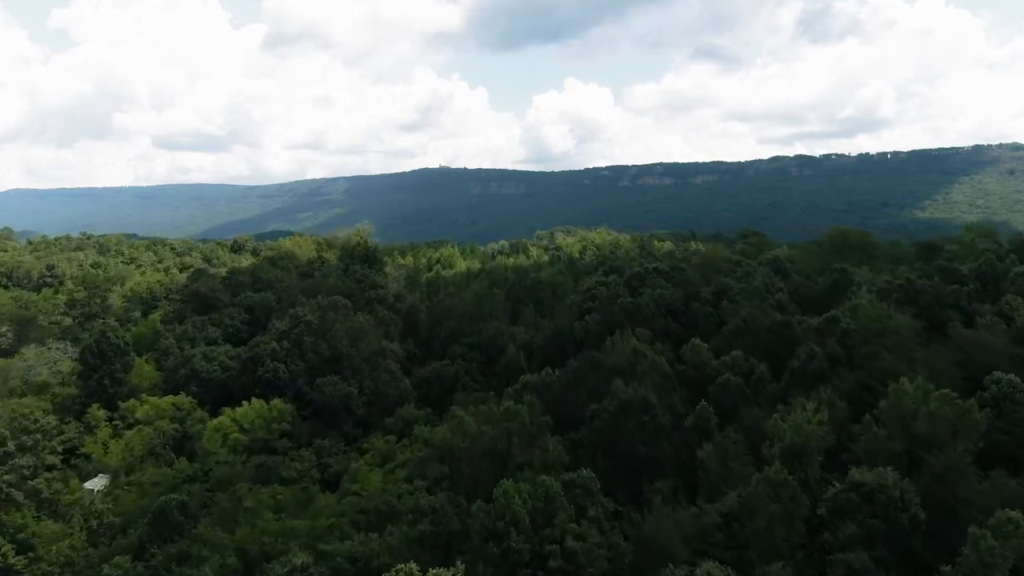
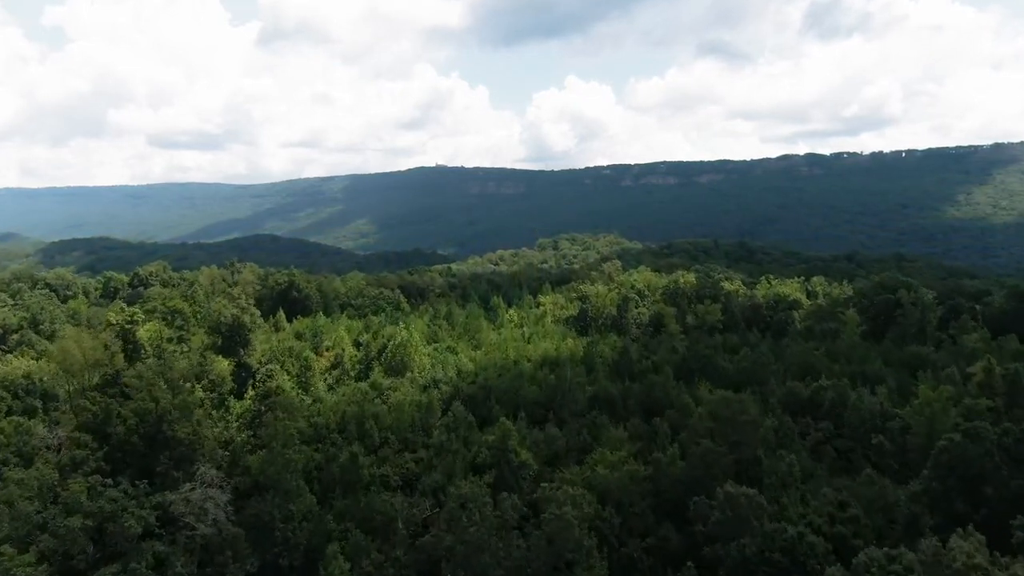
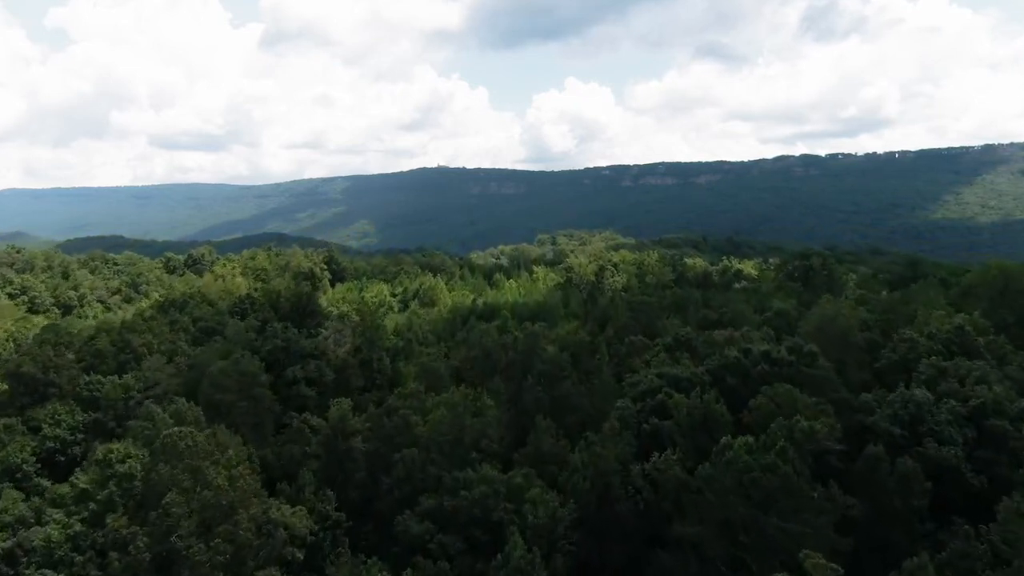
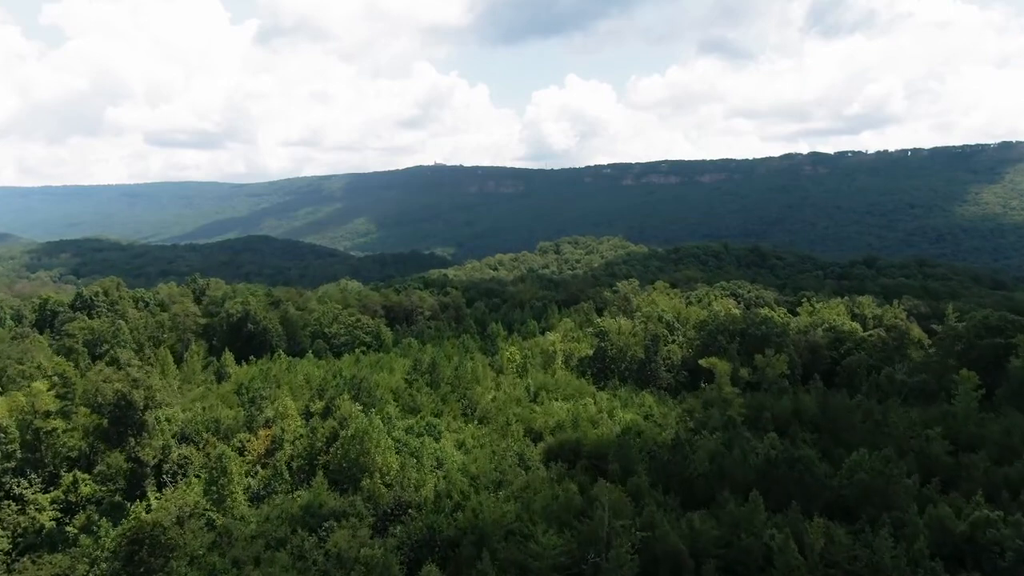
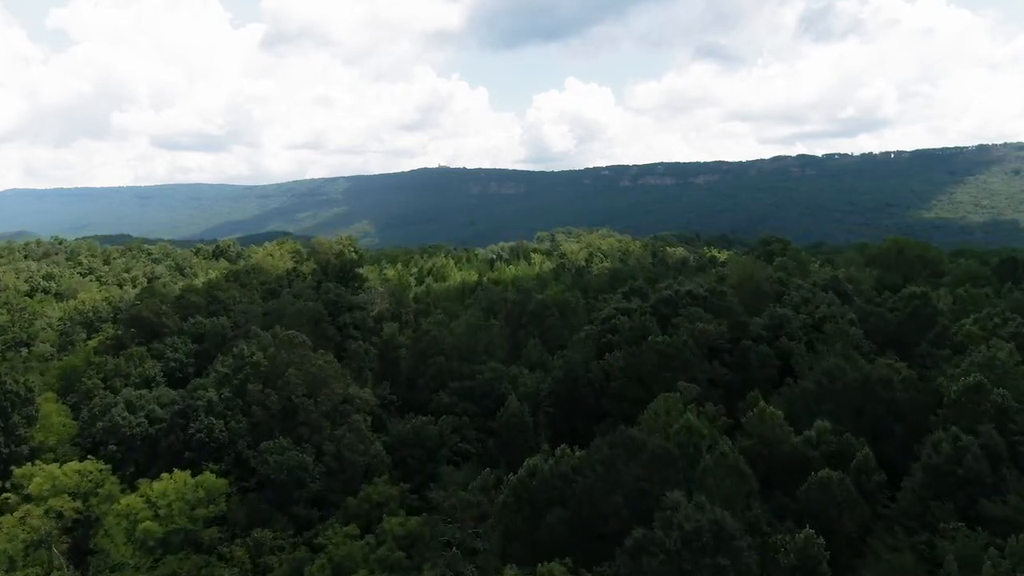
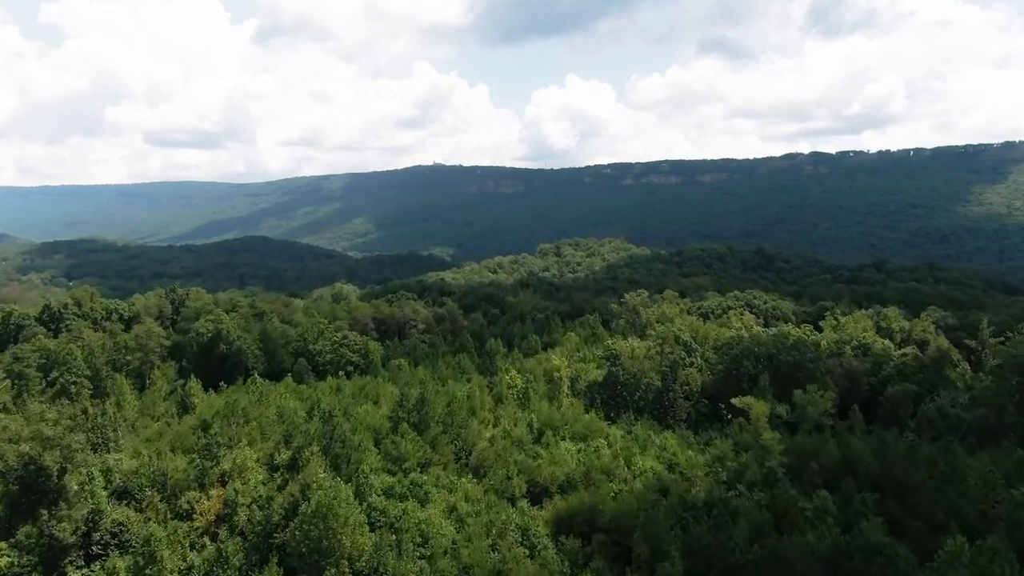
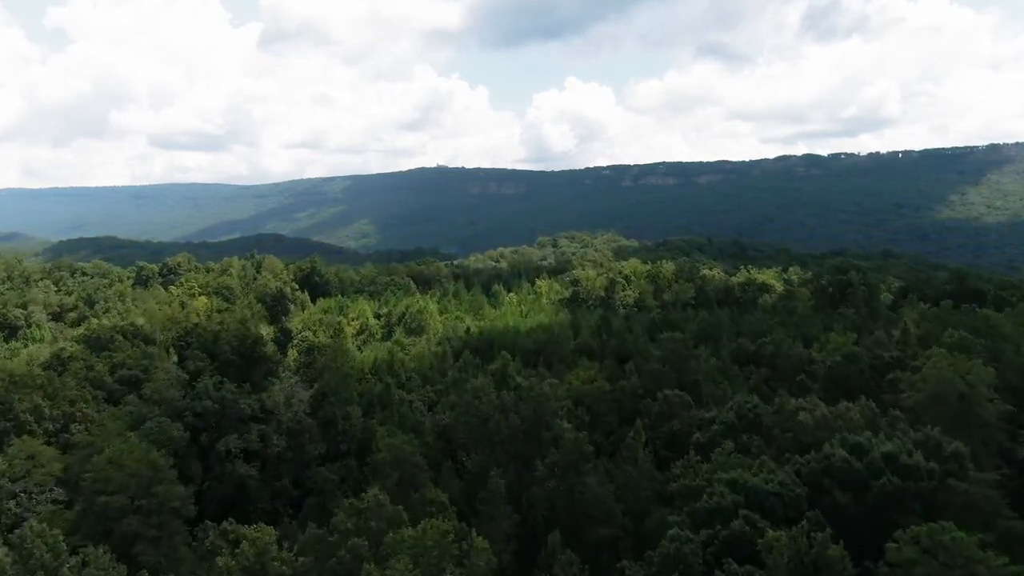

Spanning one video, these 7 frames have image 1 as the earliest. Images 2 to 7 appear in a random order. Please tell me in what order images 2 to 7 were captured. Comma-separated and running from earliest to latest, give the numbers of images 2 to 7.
5, 3, 7, 2, 4, 6
